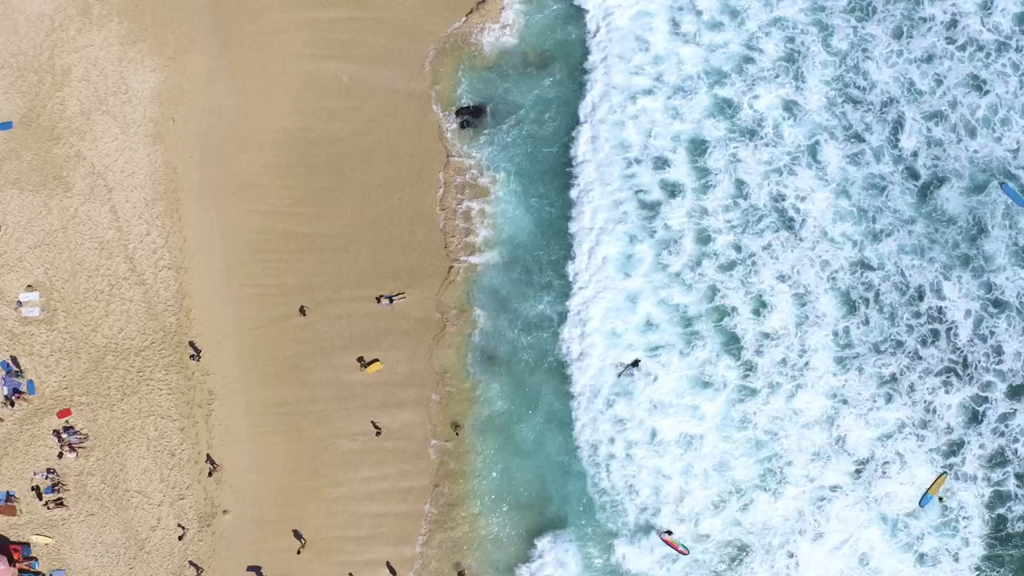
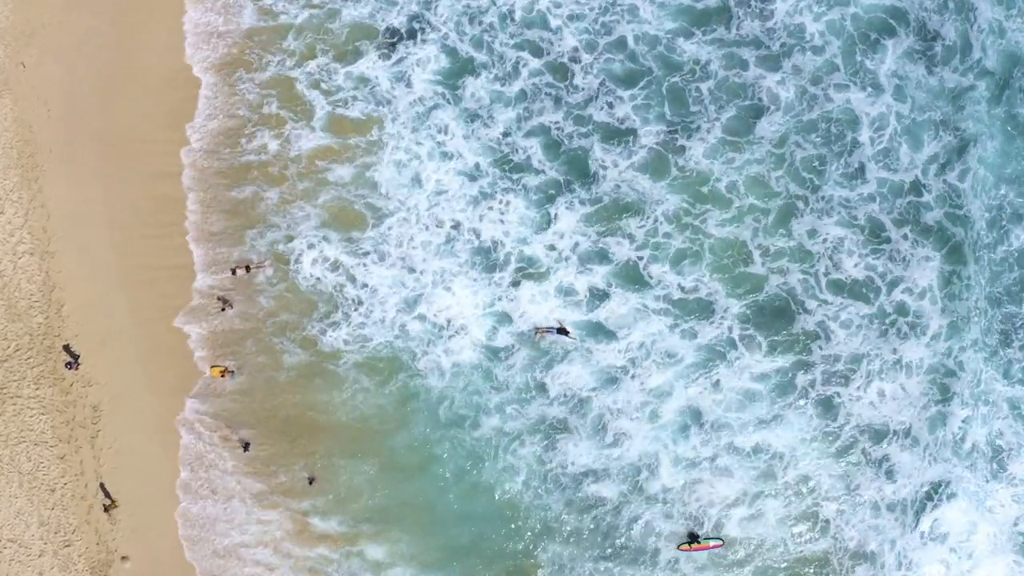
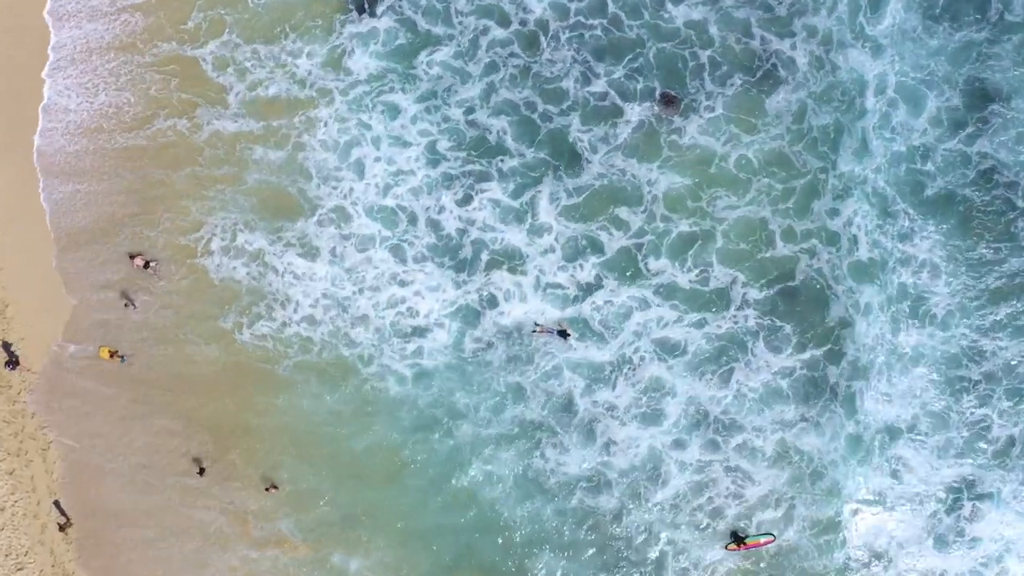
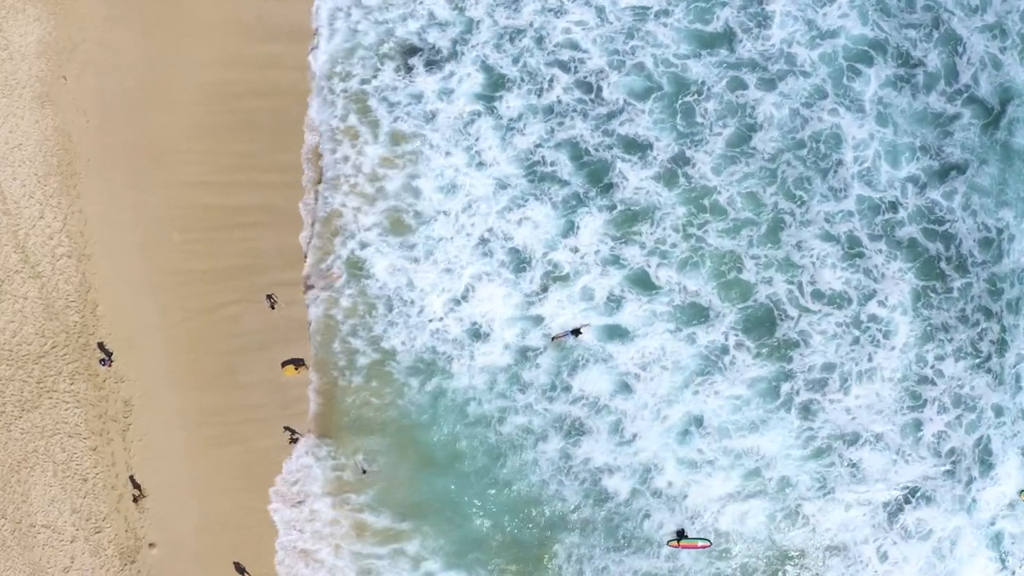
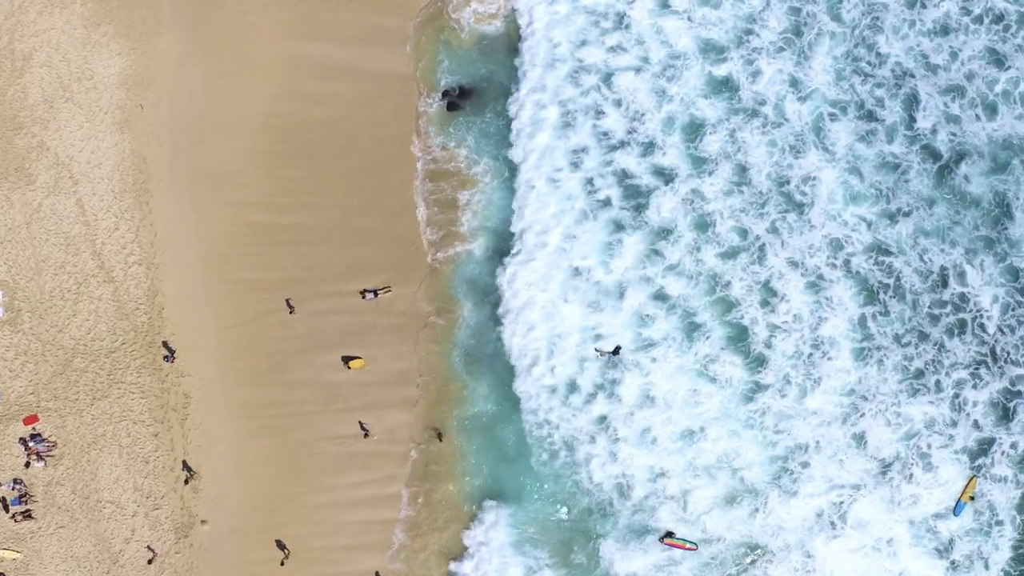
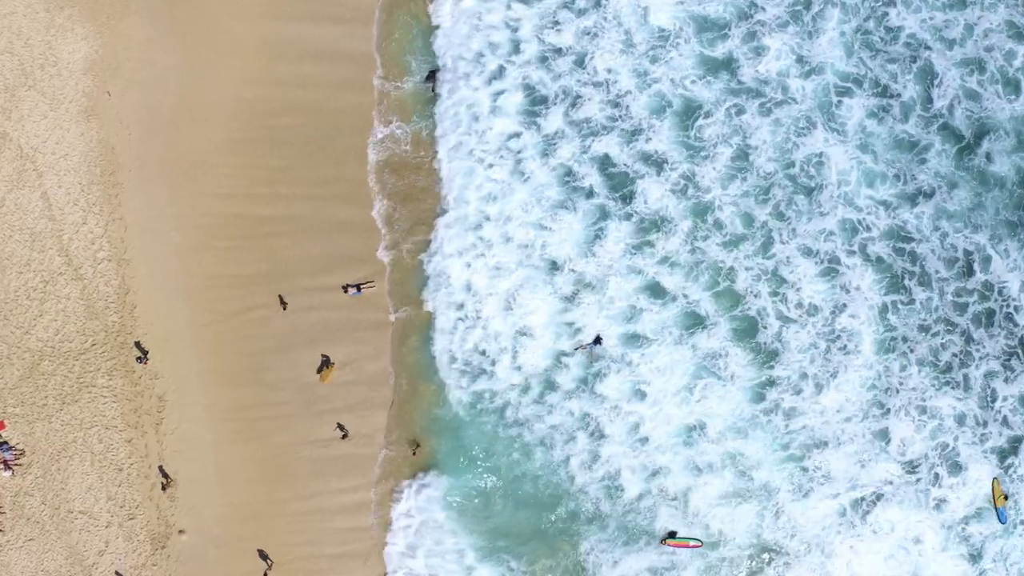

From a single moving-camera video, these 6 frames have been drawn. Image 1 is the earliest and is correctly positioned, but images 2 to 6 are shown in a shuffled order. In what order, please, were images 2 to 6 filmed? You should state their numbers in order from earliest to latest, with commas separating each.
5, 6, 4, 2, 3
